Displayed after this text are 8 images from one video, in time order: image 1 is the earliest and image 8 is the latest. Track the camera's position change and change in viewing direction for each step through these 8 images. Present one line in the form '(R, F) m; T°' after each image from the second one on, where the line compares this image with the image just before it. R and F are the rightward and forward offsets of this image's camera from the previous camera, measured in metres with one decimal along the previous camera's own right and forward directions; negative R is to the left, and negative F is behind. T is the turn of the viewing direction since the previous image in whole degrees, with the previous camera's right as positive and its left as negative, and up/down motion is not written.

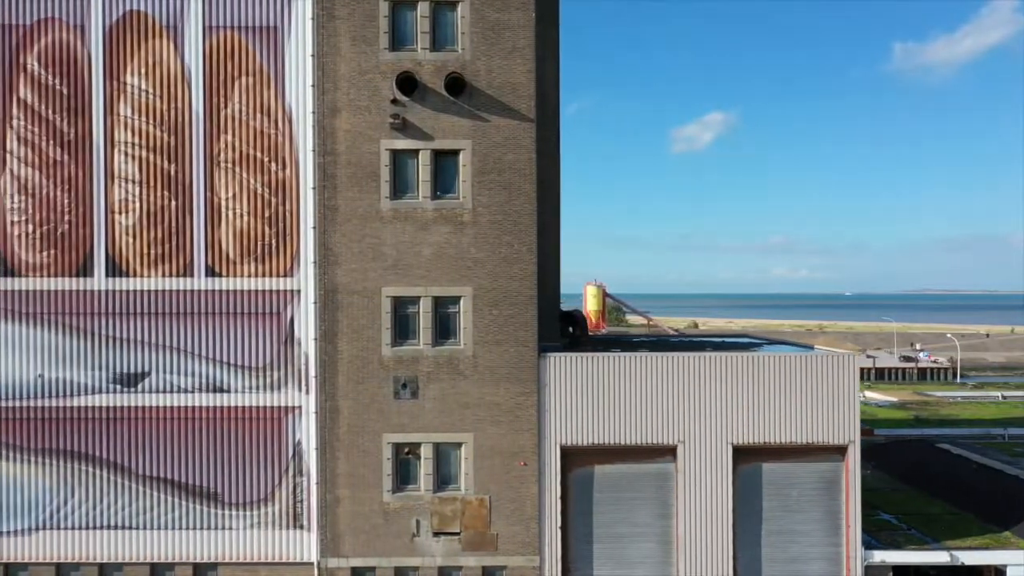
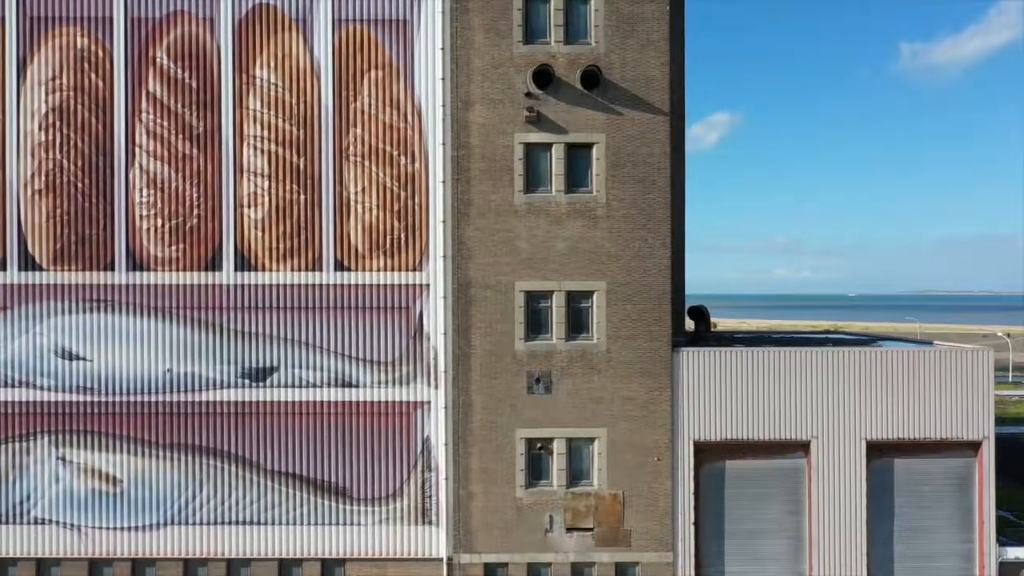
(-3.6, +0.1) m; 0°
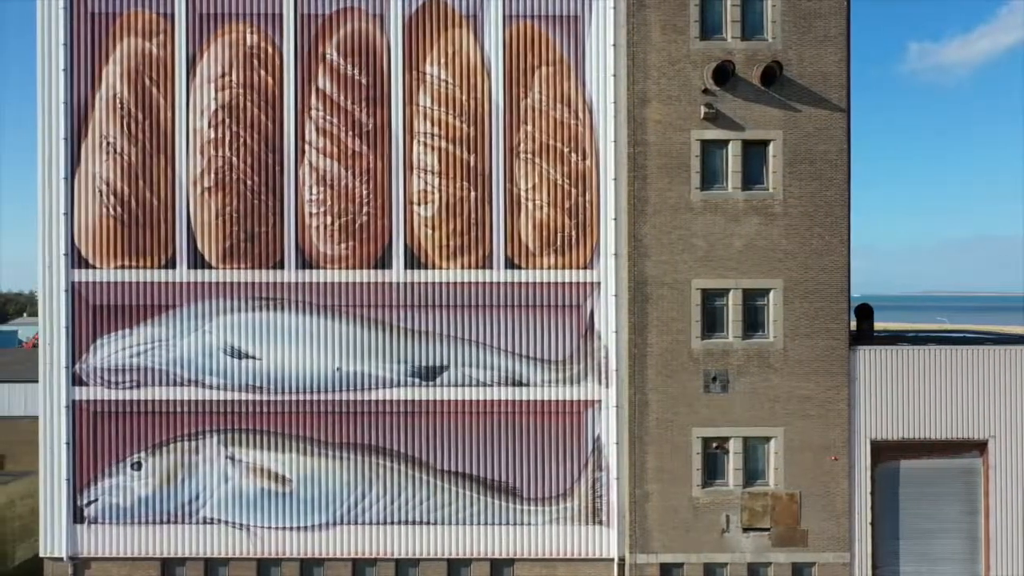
(-4.8, +0.1) m; 0°
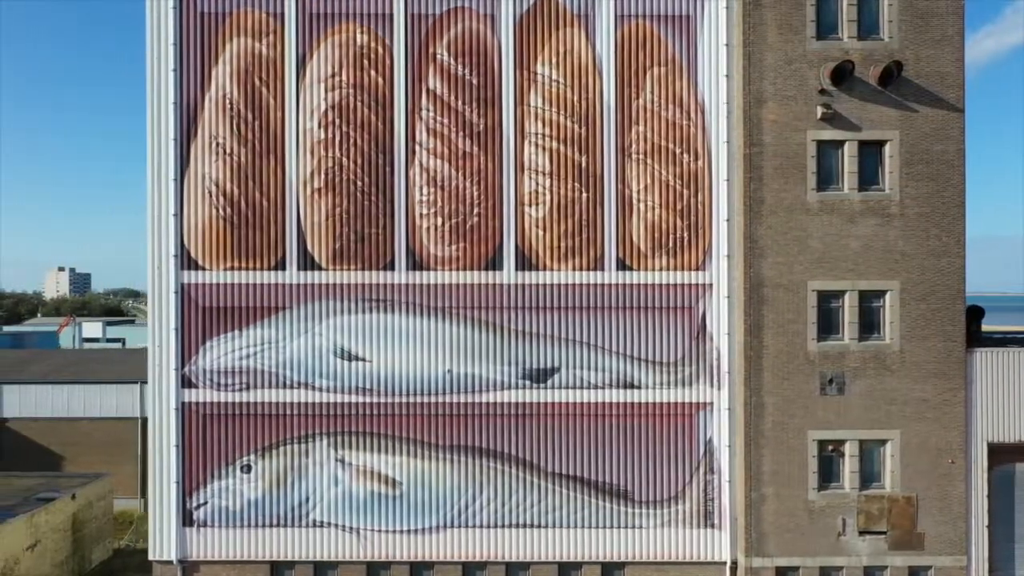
(-3.1, +0.1) m; 0°
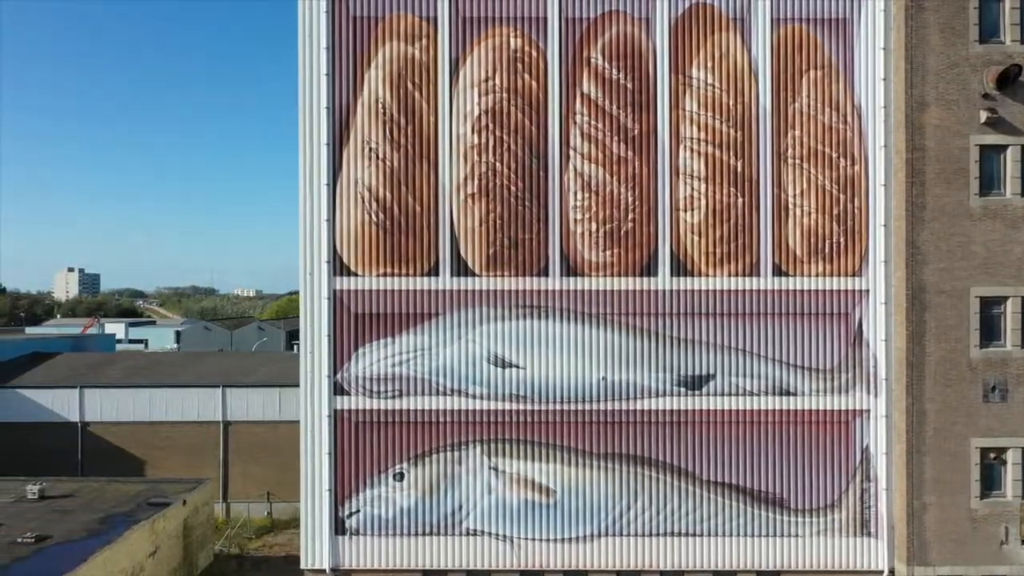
(-4.2, +0.2) m; 0°
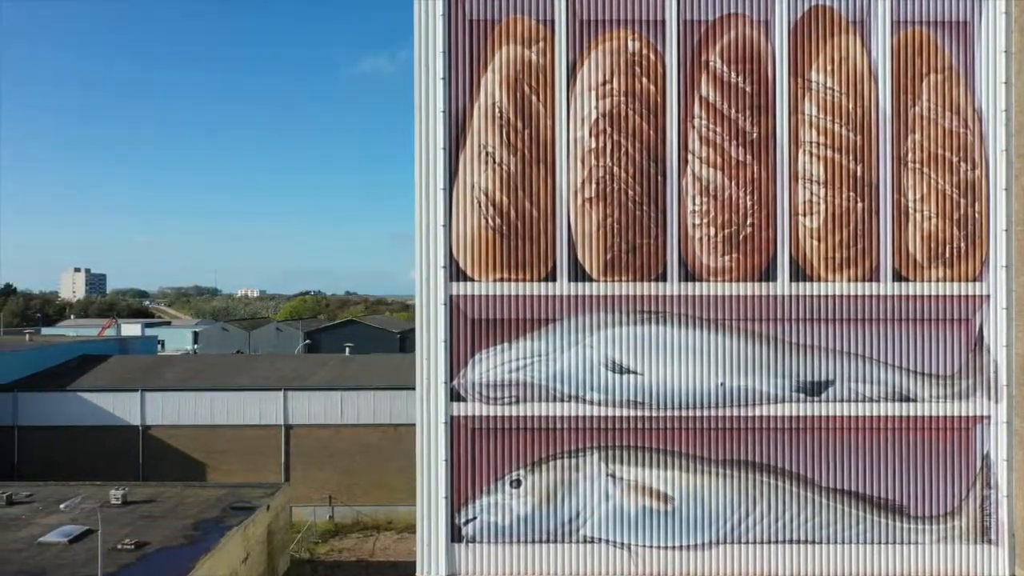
(-3.2, +0.1) m; 0°
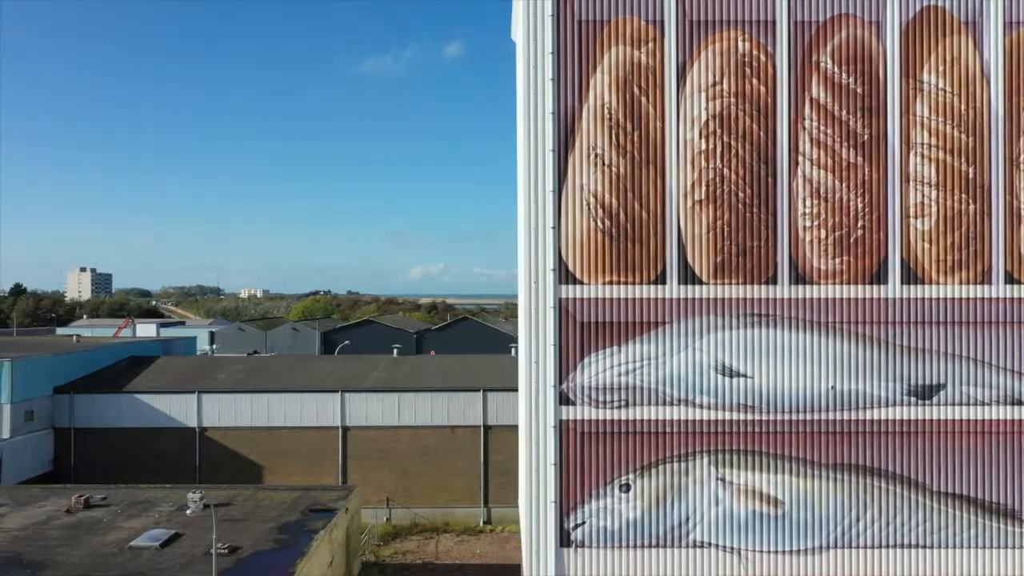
(-3.0, +0.1) m; 0°
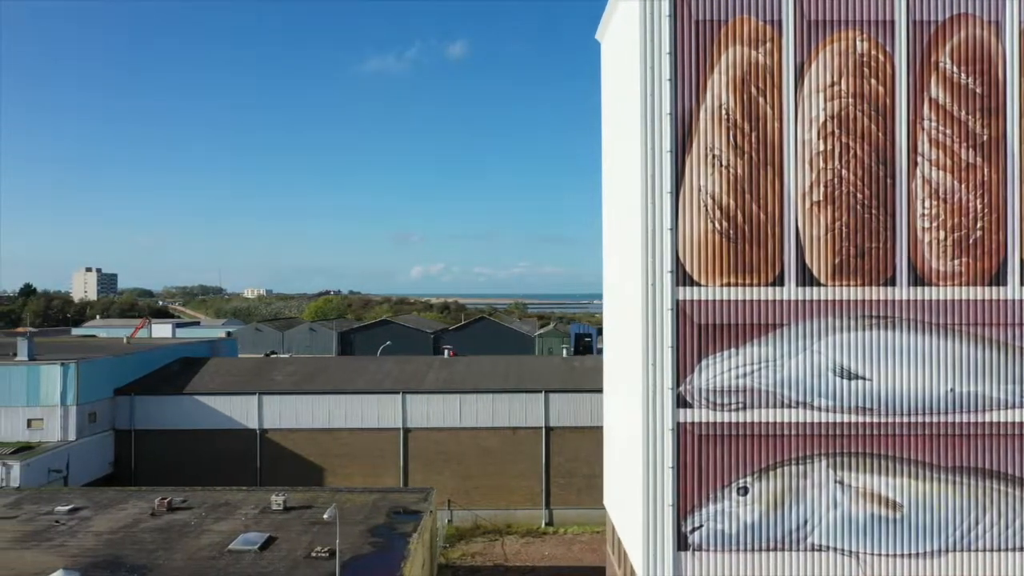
(-3.2, +0.1) m; 0°
